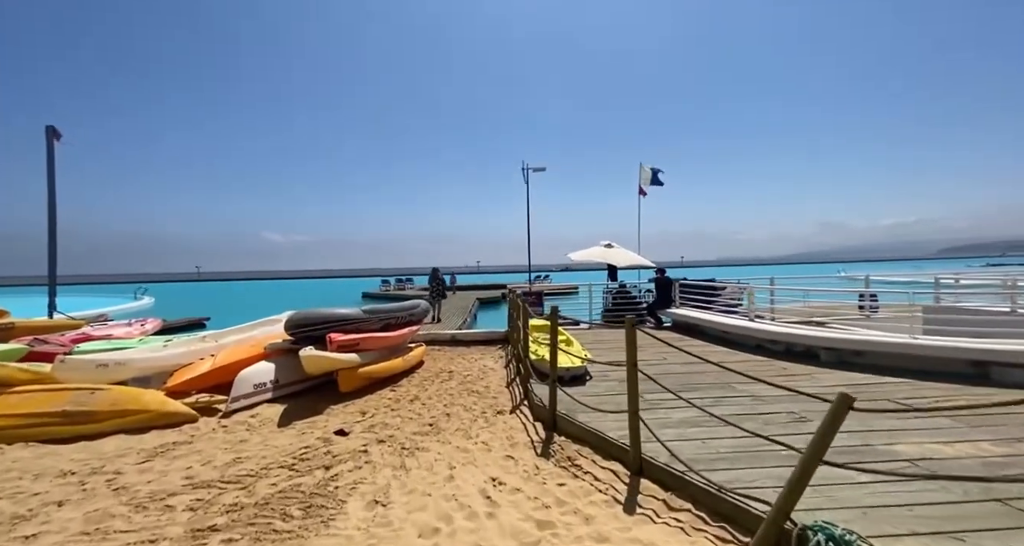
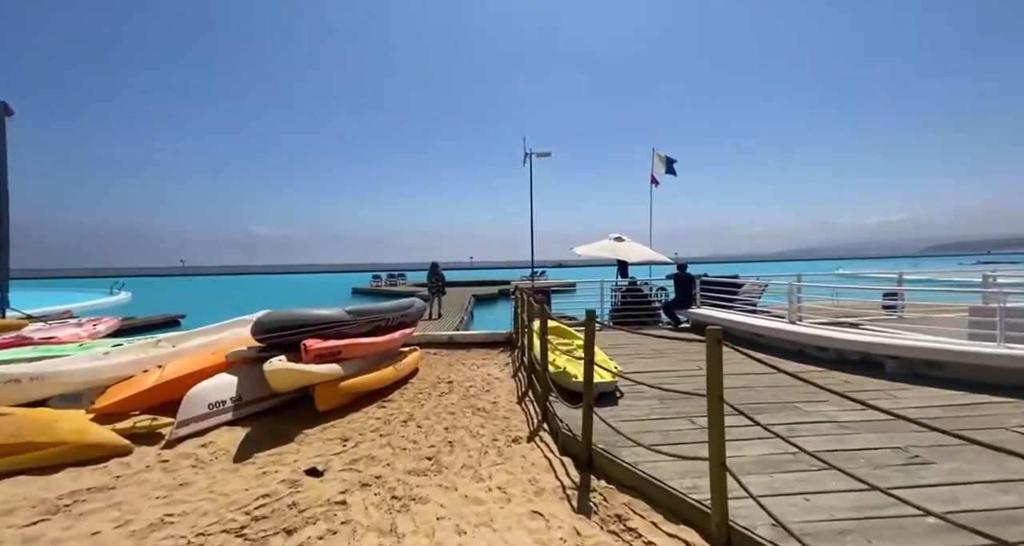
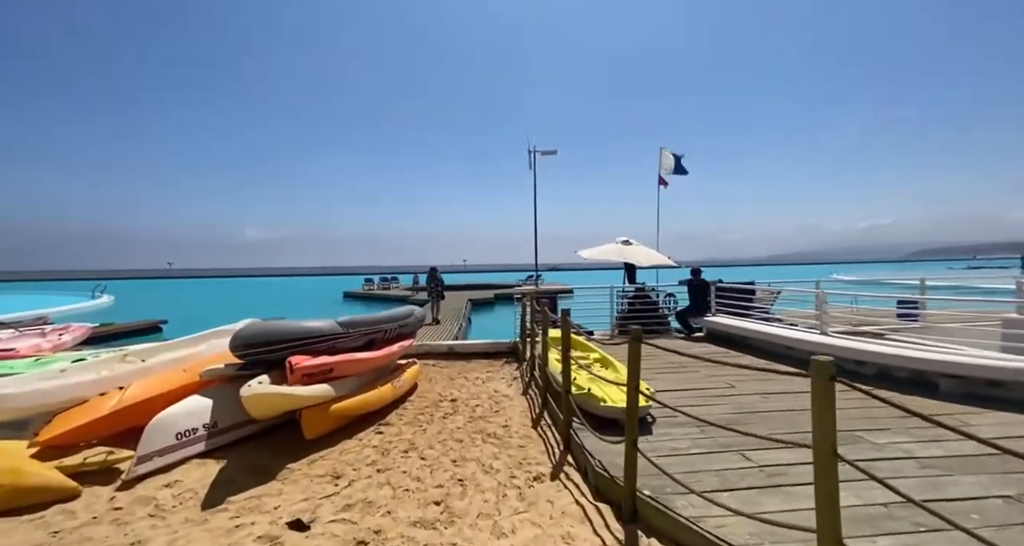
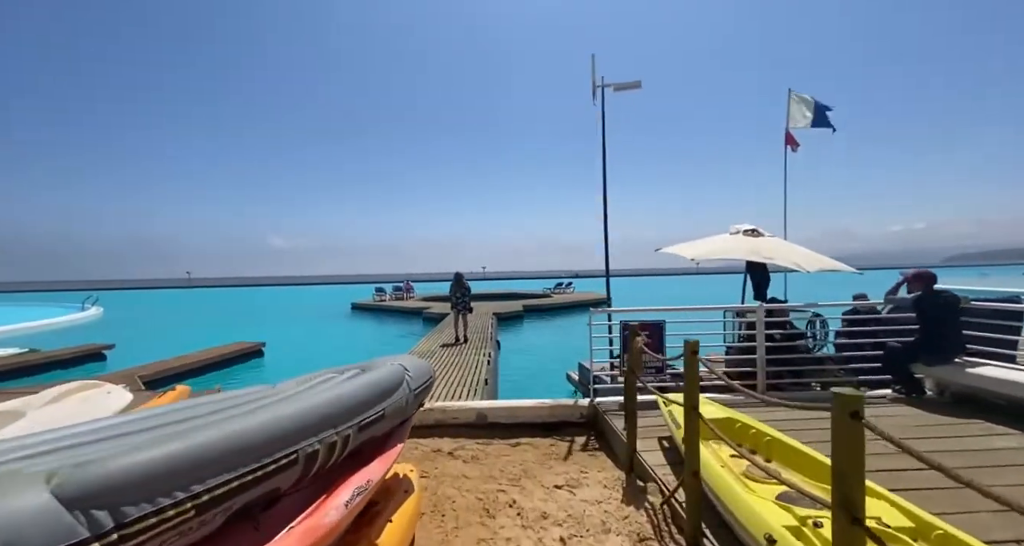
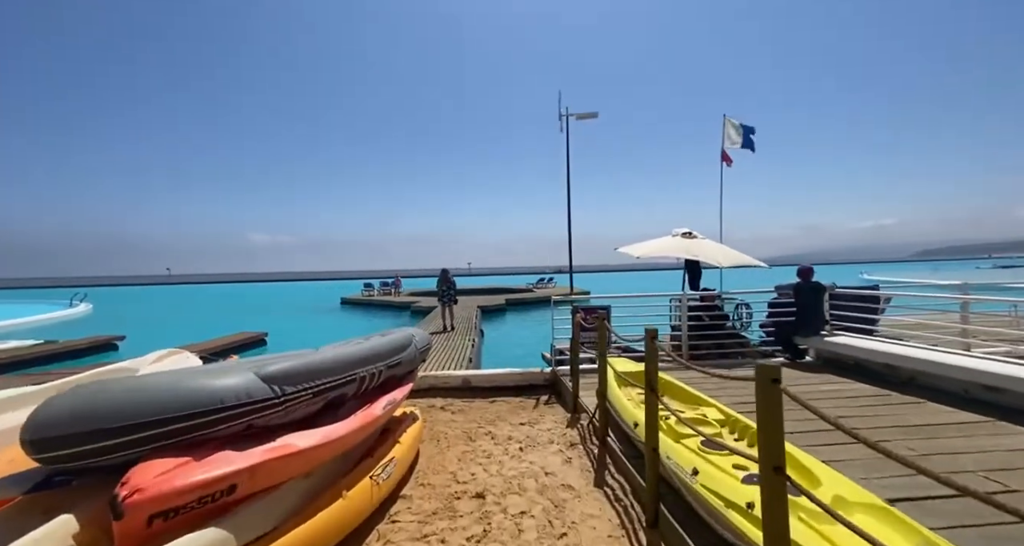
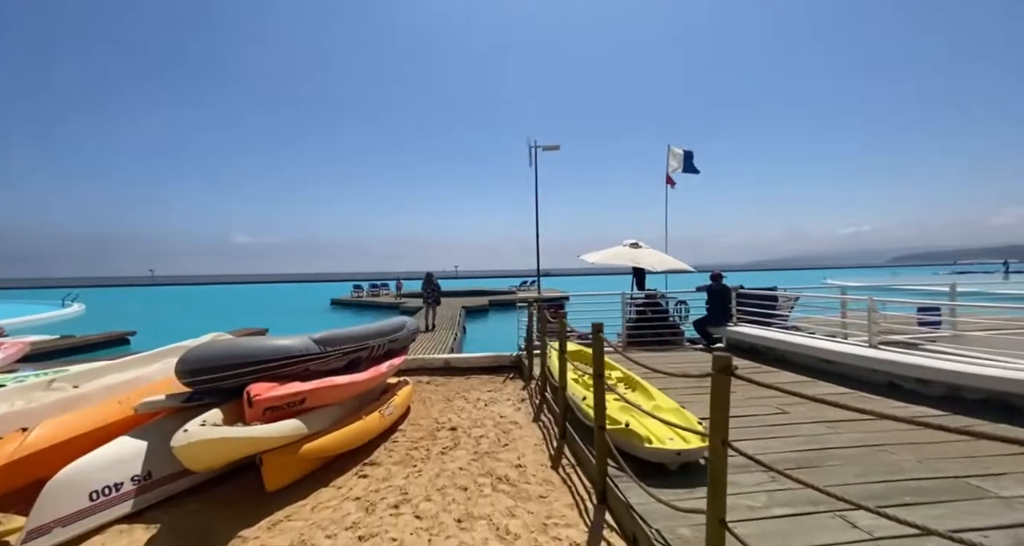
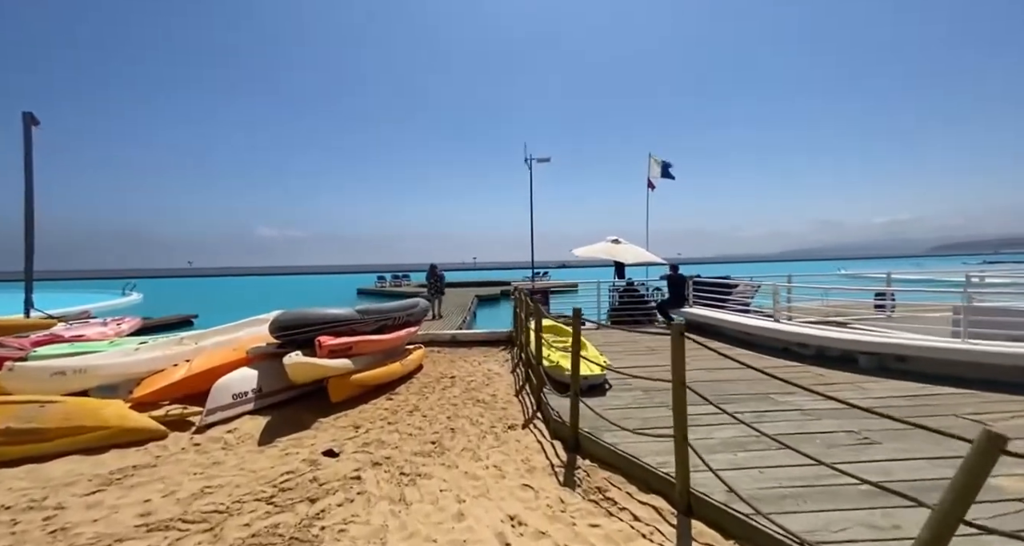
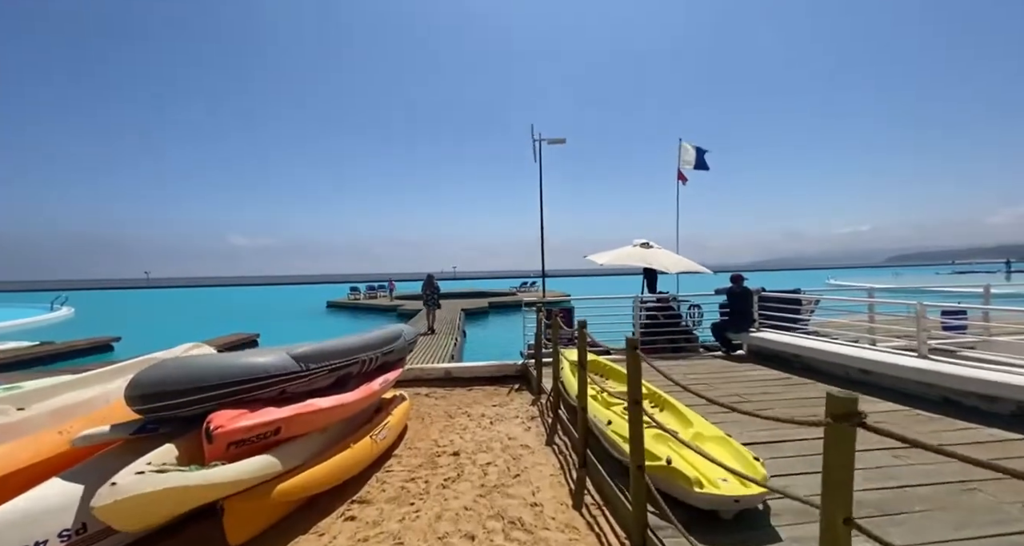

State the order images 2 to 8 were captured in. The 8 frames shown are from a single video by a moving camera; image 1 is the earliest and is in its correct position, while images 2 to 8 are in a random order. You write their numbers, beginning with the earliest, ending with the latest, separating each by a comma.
7, 2, 3, 6, 8, 5, 4
